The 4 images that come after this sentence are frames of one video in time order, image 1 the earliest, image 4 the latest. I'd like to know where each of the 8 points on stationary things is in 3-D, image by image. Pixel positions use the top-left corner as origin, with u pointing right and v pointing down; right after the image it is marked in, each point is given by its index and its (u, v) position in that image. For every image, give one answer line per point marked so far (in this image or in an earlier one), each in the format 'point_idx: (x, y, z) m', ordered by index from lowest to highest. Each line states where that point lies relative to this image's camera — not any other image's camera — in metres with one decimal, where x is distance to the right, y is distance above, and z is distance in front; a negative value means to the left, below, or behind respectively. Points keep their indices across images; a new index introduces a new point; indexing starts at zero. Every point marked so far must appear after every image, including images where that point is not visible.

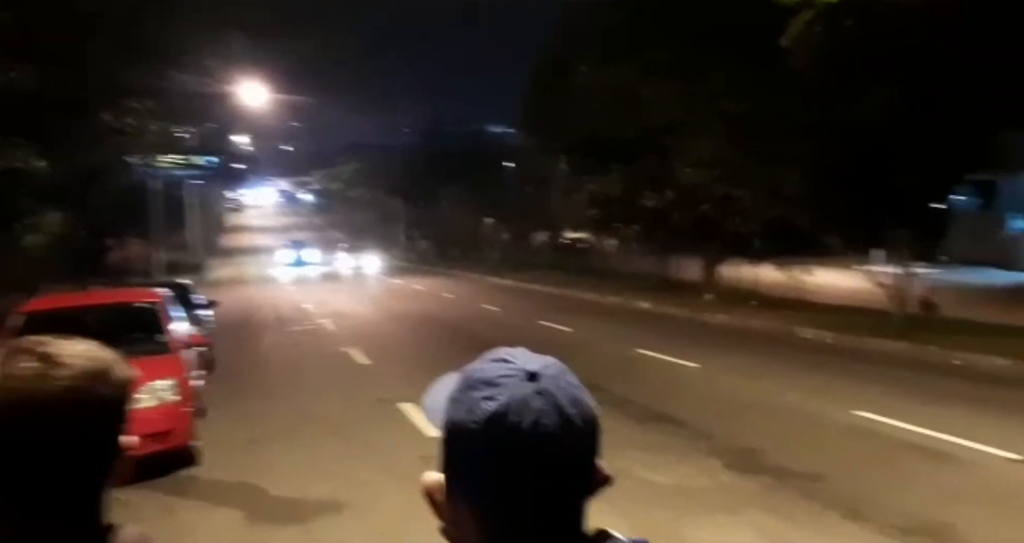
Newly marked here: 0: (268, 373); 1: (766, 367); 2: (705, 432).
0: (-5.8, -2.4, +17.4) m
1: (+5.7, -2.1, +16.6) m
2: (+3.0, -2.5, +11.5) m
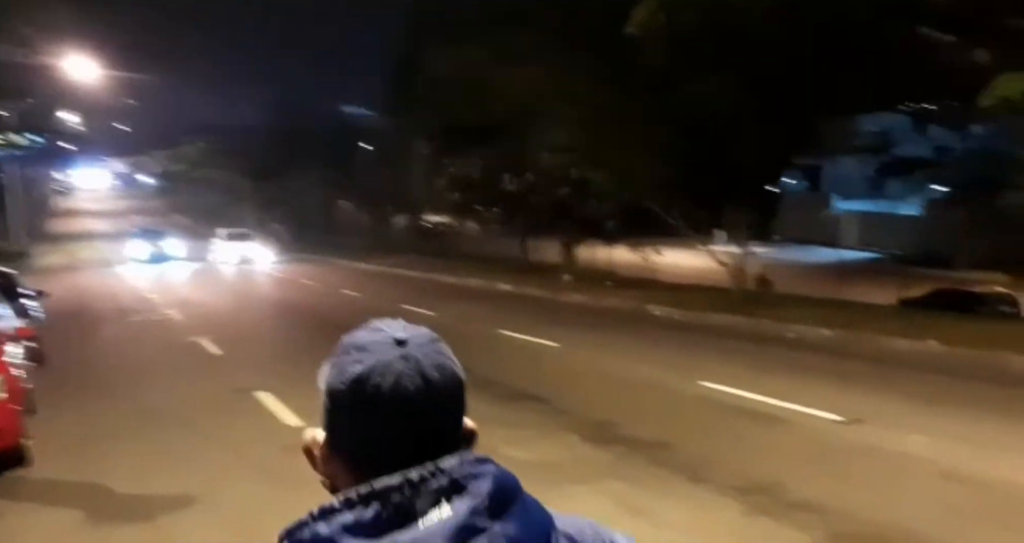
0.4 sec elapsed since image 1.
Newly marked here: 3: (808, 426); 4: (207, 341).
0: (-8.8, -2.1, +16.1) m
1: (+2.6, -1.7, +17.4) m
2: (+0.9, -2.2, +11.9) m
3: (+4.2, -2.2, +10.4) m
4: (-7.7, -1.8, +18.7) m
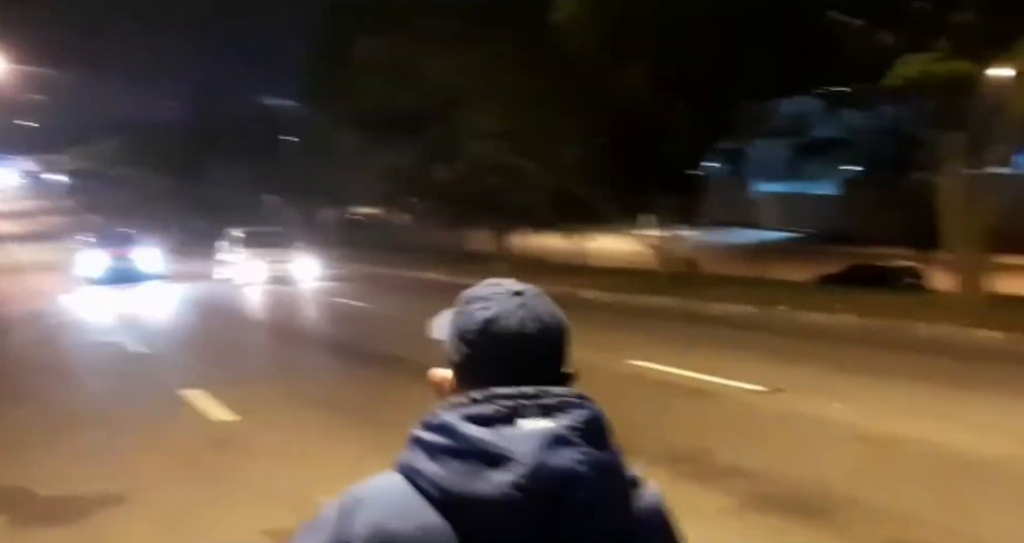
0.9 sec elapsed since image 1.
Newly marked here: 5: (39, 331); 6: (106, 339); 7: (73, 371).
0: (-10.1, -2.1, +15.4) m
1: (+1.1, -1.3, +17.7) m
2: (-0.1, -1.9, +12.0) m
3: (+3.3, -1.8, +10.9) m
4: (-9.3, -1.7, +18.1) m
5: (-12.3, -1.6, +19.4) m
6: (-10.1, -1.7, +18.5) m
7: (-9.0, -2.1, +15.4) m
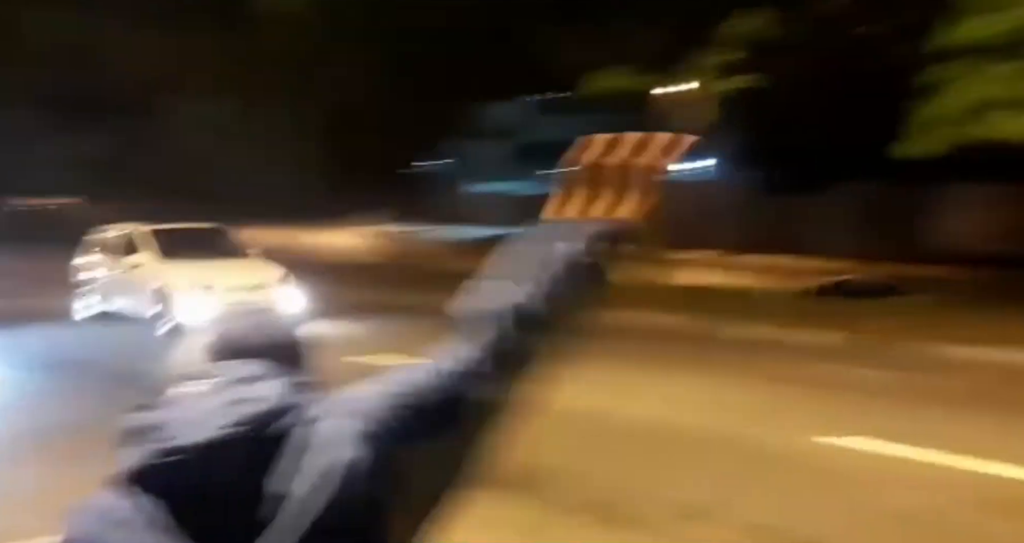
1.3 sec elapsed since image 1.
0: (-13.4, -2.0, +10.5) m
1: (-3.3, -1.3, +16.0) m
2: (-2.8, -1.9, +10.2) m
3: (+0.8, -1.8, +10.1) m
4: (-13.3, -1.6, +13.3) m
5: (-16.5, -1.5, +13.7) m
6: (-14.2, -1.6, +13.5) m
7: (-12.3, -2.0, +10.8) m
